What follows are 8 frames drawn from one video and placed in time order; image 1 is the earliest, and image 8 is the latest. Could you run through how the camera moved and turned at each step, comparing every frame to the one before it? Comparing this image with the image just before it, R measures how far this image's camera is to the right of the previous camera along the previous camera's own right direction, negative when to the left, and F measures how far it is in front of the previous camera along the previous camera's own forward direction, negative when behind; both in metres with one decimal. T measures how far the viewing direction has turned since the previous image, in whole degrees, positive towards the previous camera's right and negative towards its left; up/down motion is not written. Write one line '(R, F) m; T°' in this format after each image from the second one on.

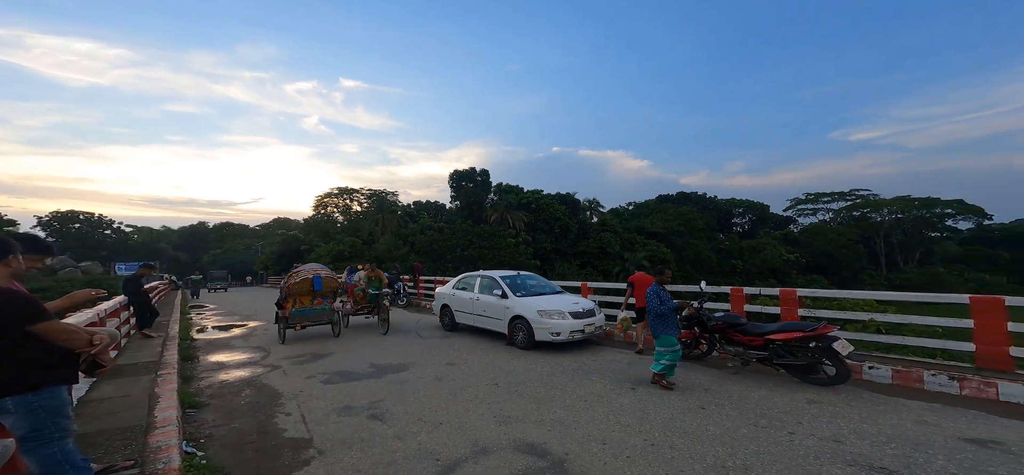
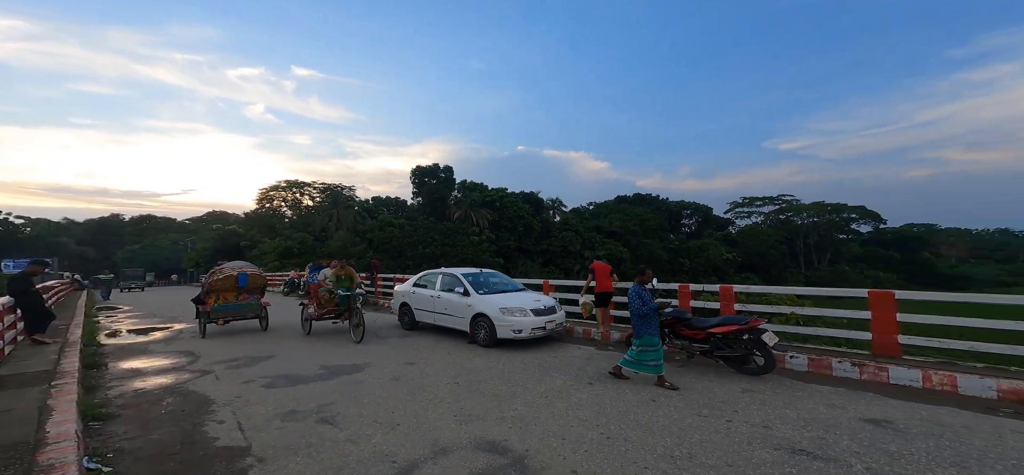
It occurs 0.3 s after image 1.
(0.0, 0.0) m; +5°
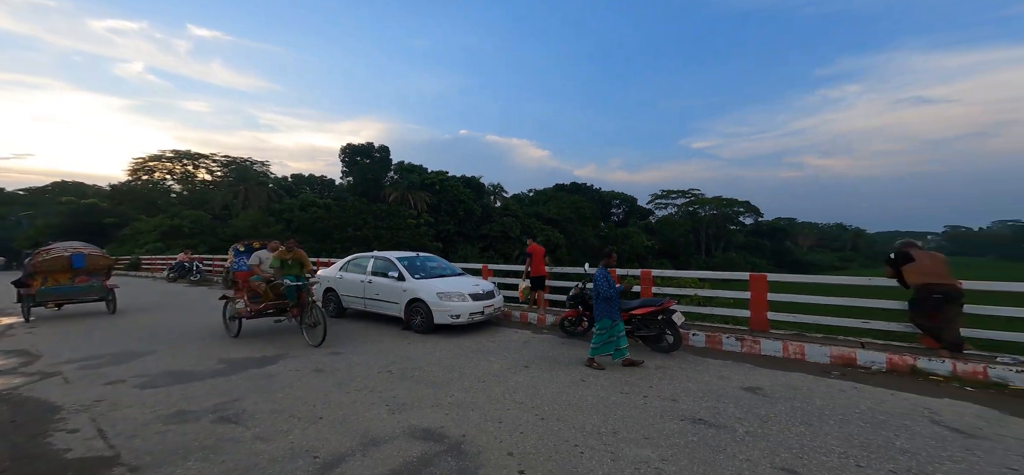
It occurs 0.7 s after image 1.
(0.0, +0.1) m; +9°
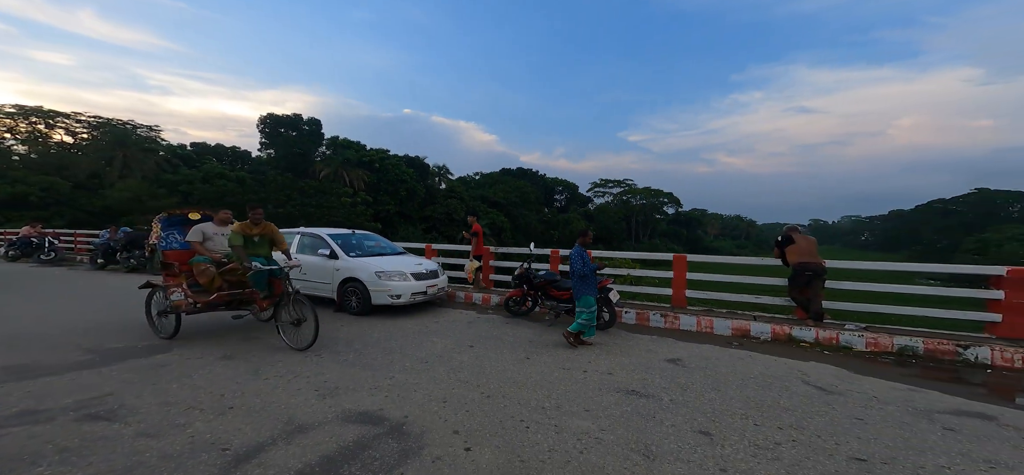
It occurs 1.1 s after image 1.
(-0.1, +0.1) m; +9°
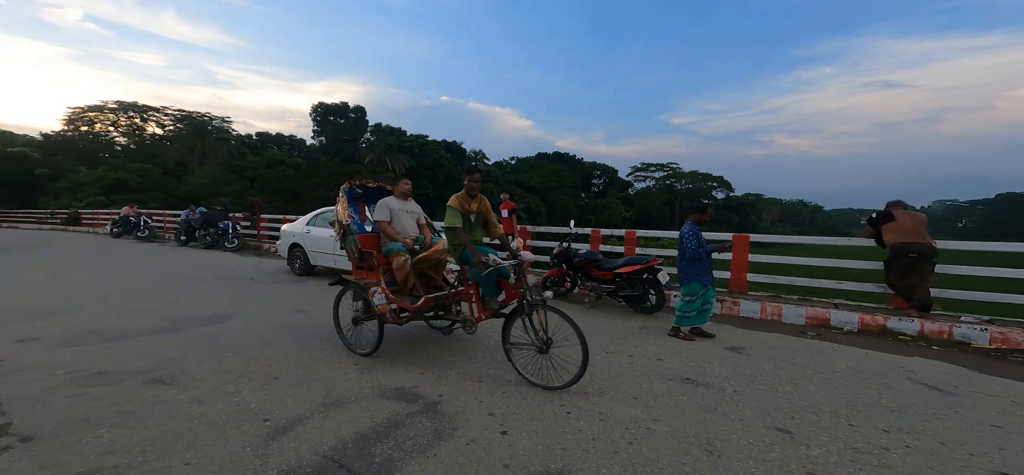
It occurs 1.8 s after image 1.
(0.0, +0.2) m; -6°
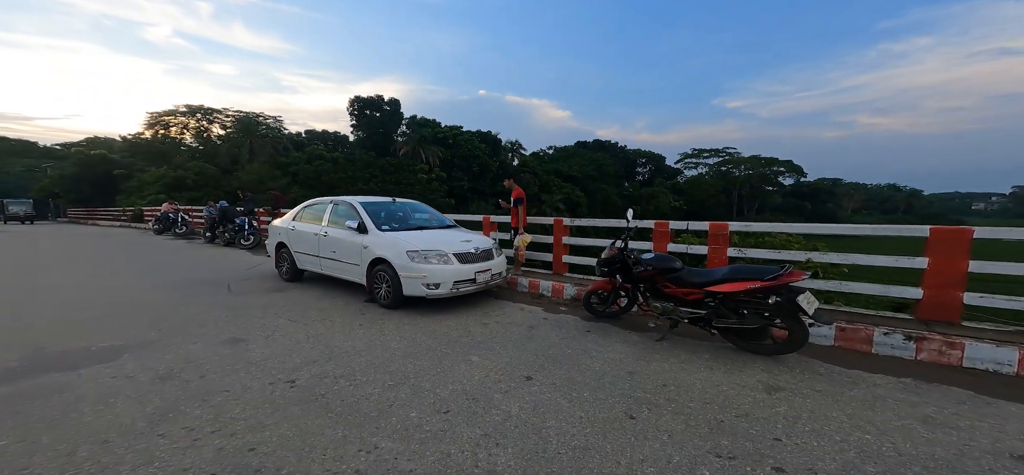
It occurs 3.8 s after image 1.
(+0.1, +1.6) m; -6°
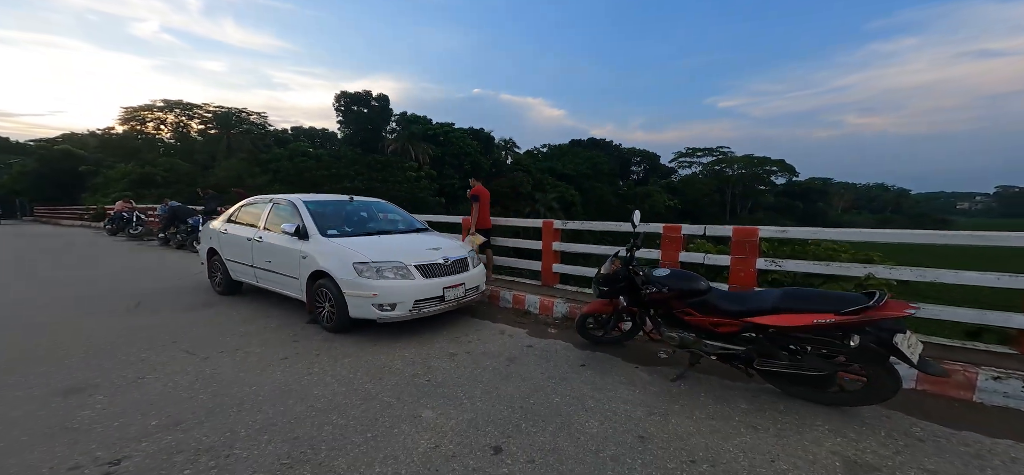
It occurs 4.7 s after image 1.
(+0.1, +0.8) m; +1°
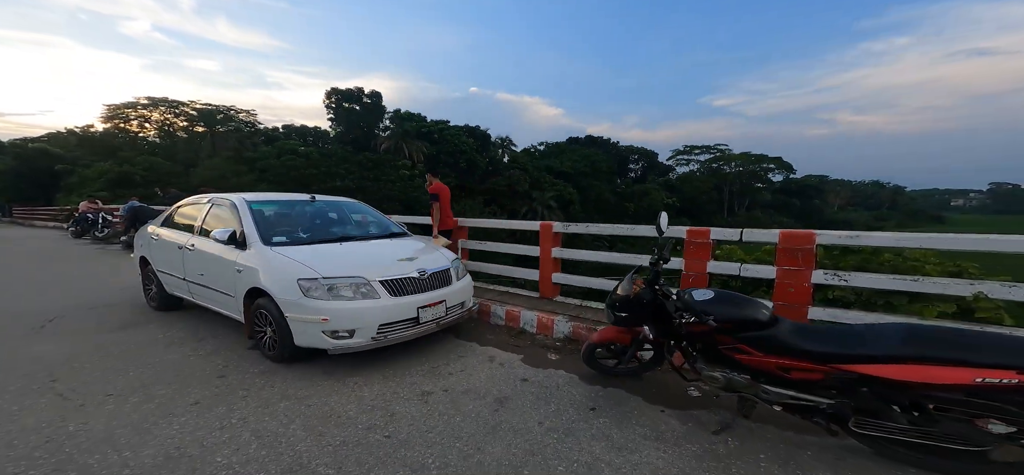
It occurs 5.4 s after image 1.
(0.0, +0.6) m; 0°
